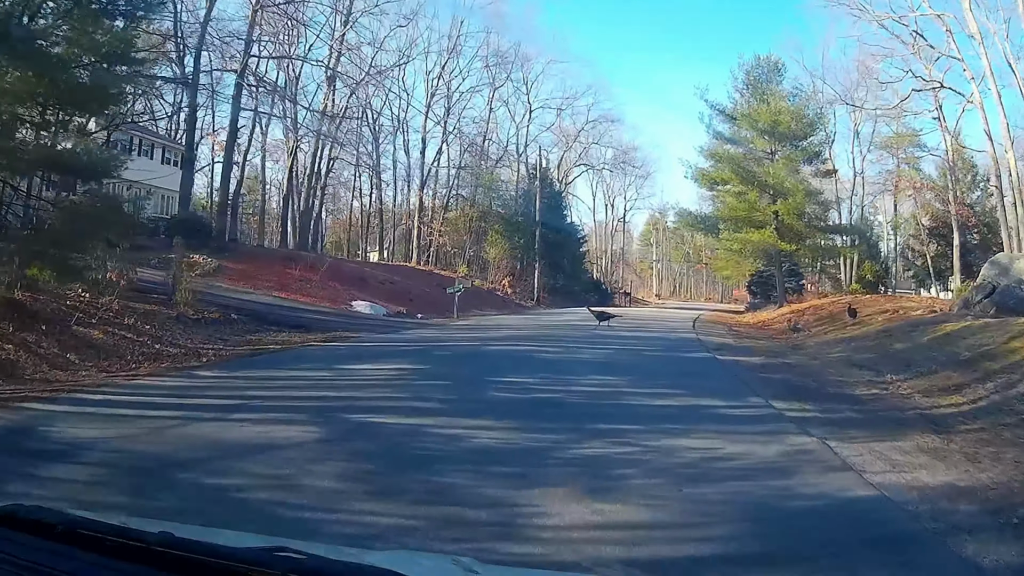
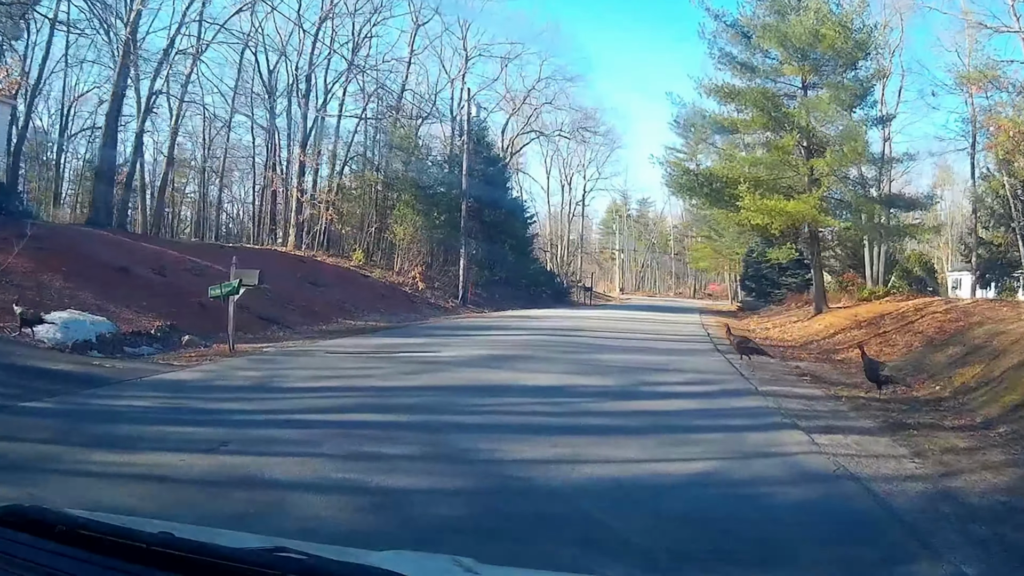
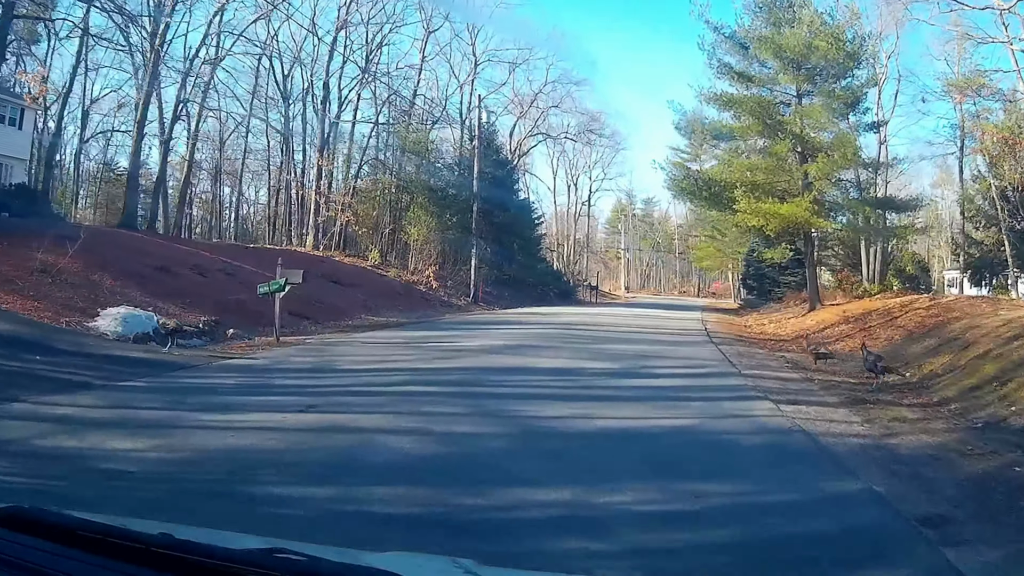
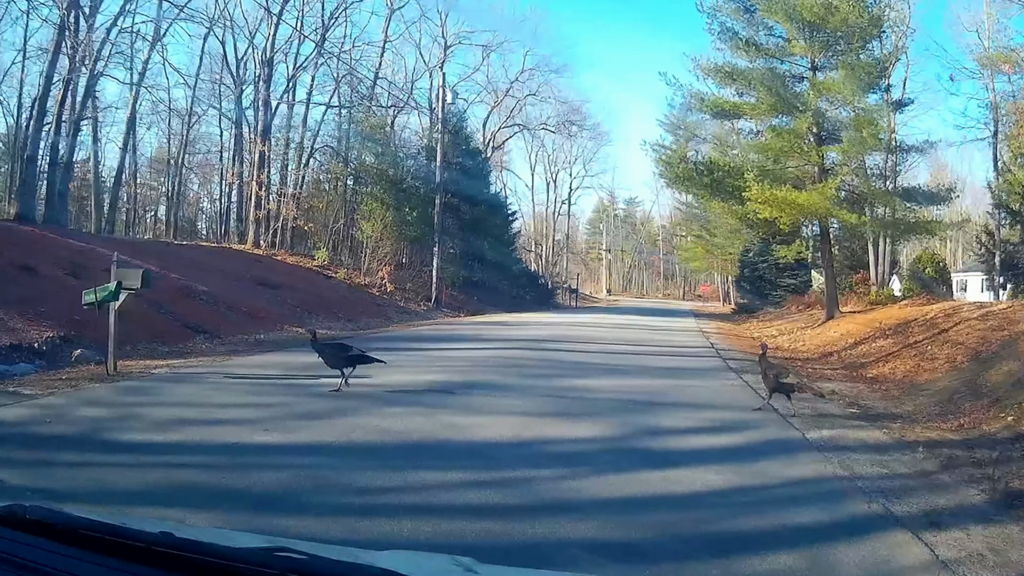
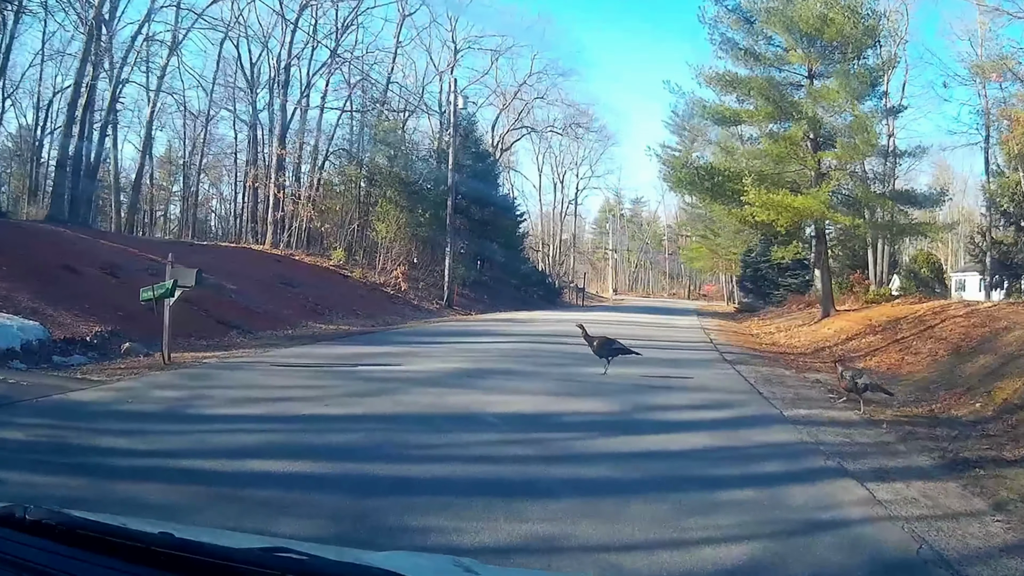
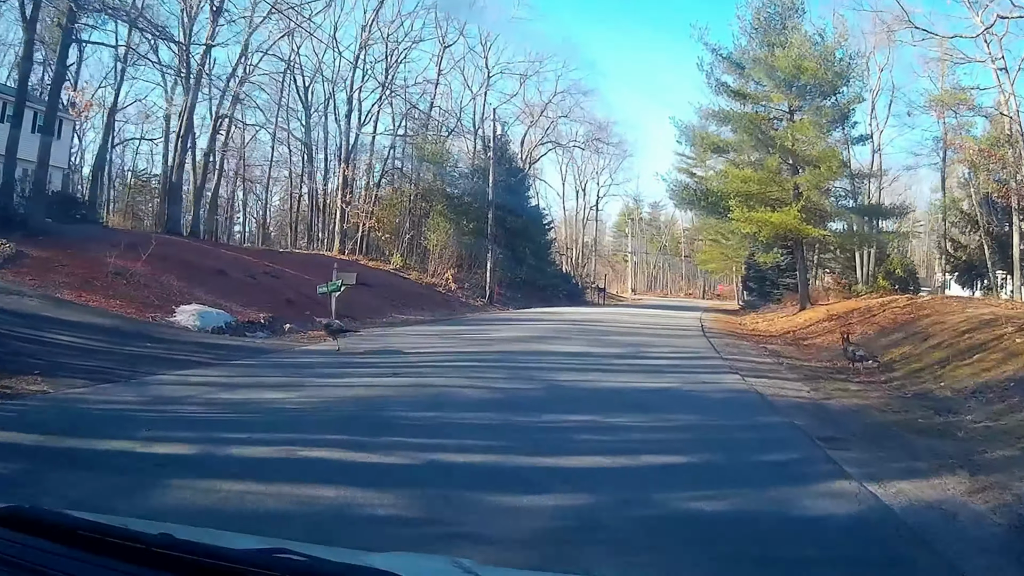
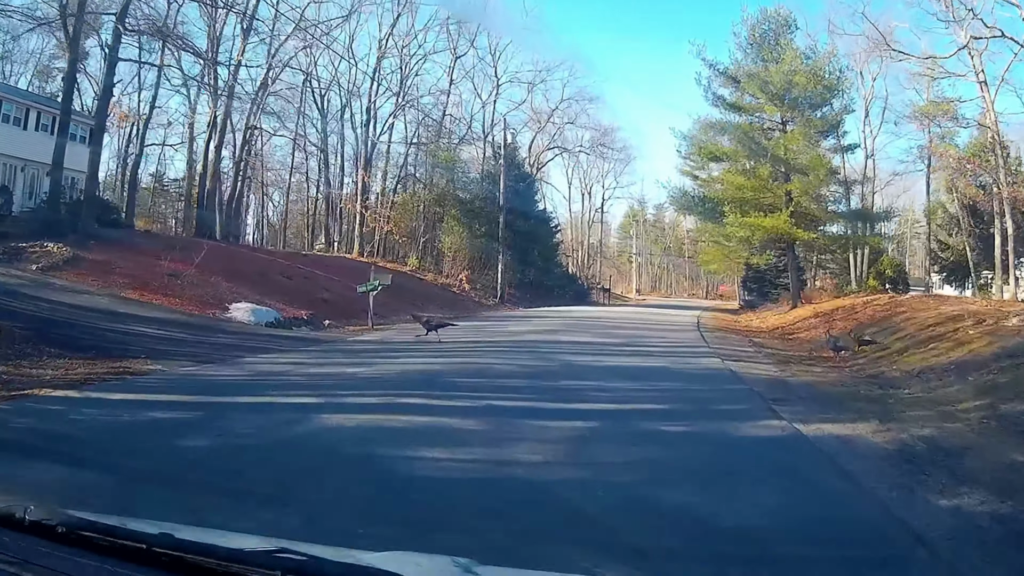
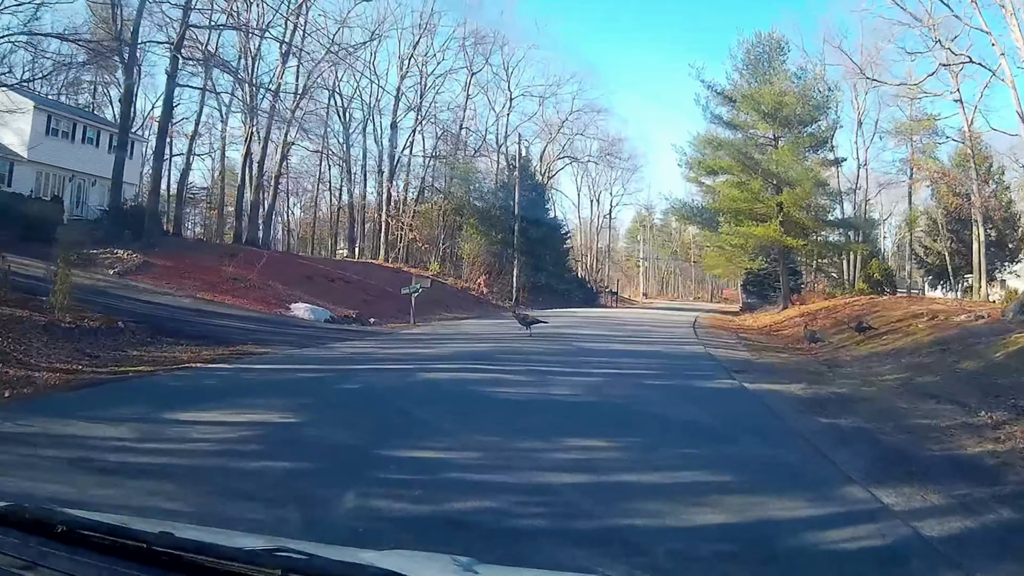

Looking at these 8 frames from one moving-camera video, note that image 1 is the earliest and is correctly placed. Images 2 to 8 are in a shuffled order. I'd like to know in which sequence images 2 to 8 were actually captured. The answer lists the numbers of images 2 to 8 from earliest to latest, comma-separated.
8, 7, 6, 3, 2, 5, 4
